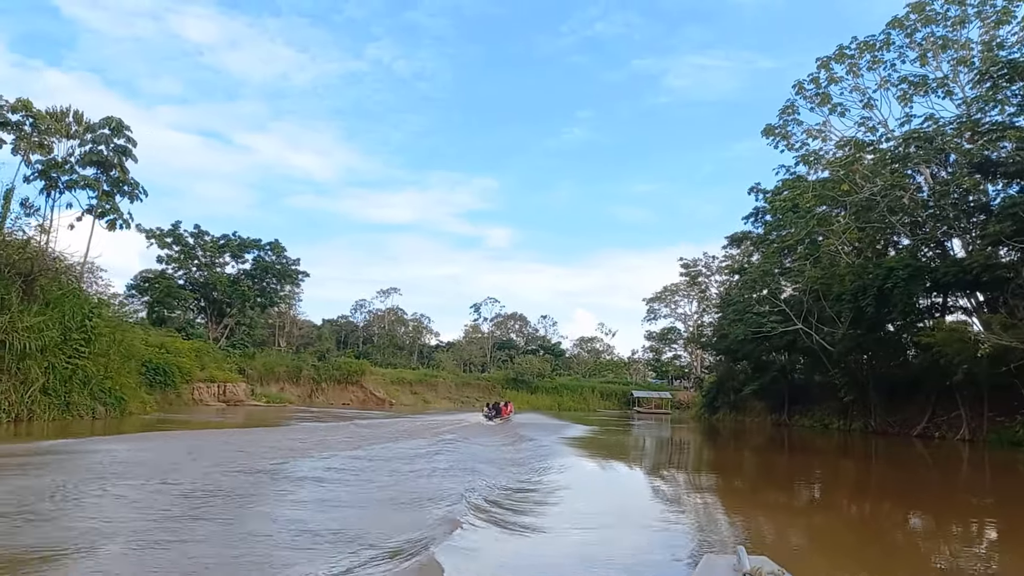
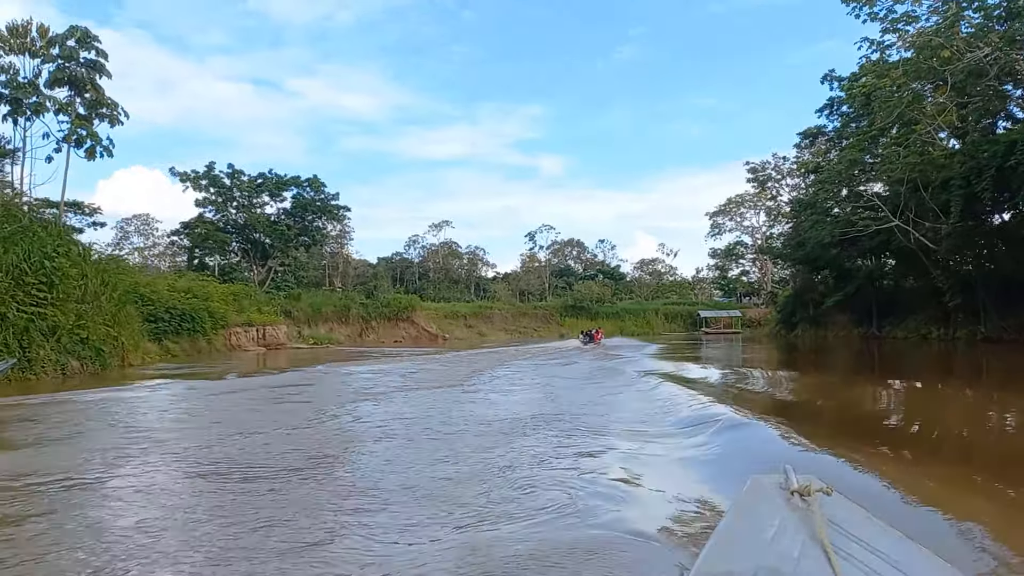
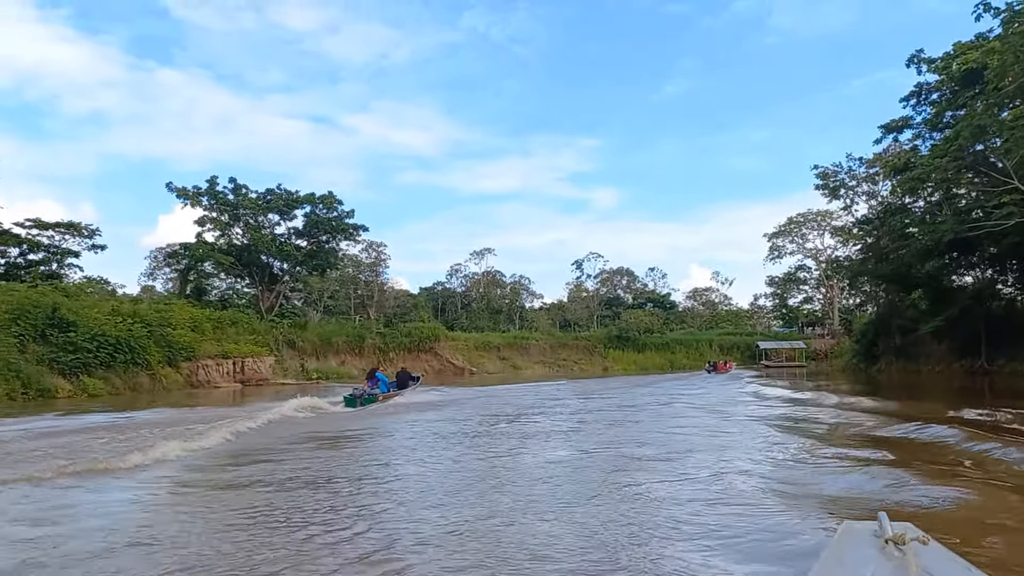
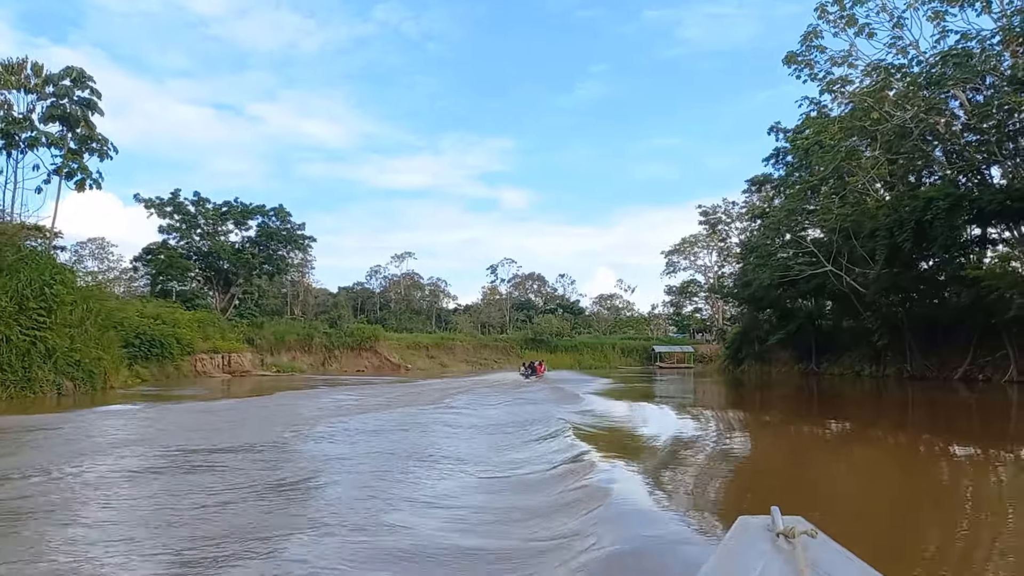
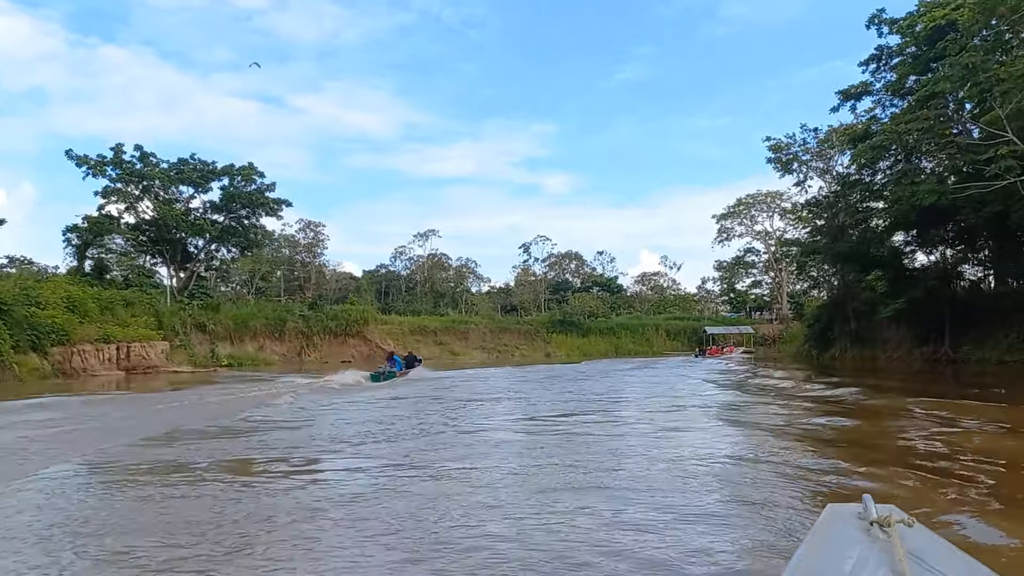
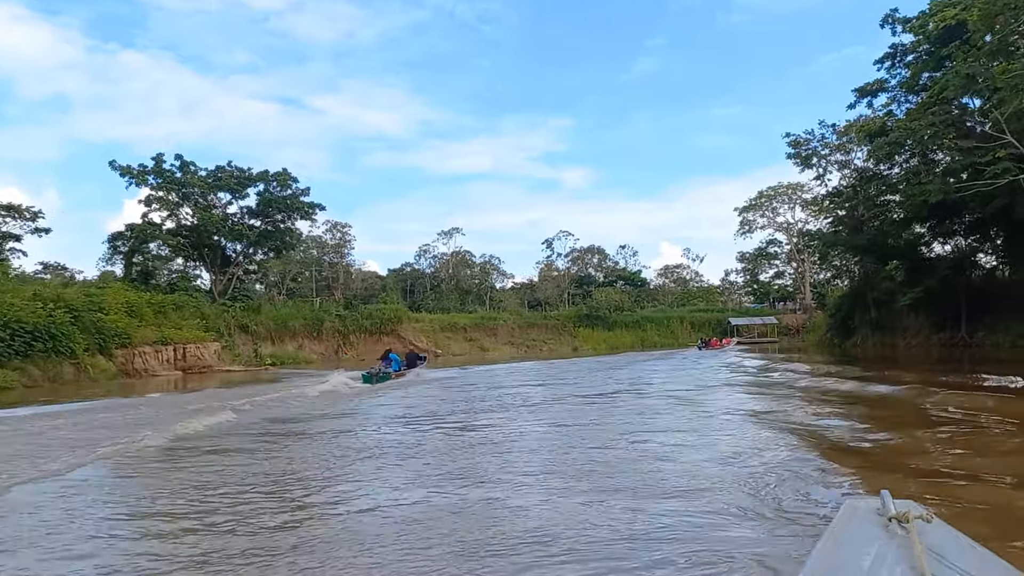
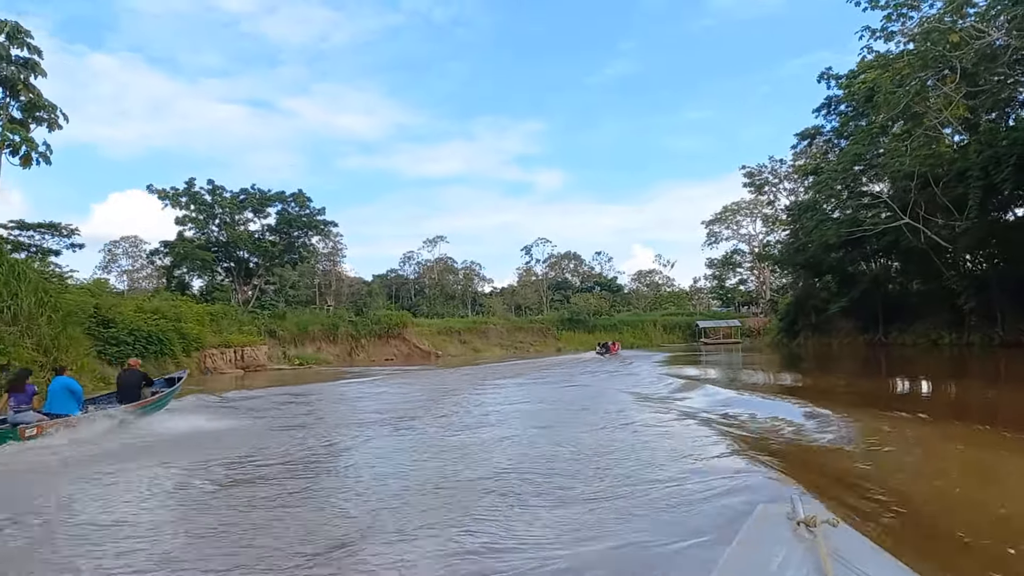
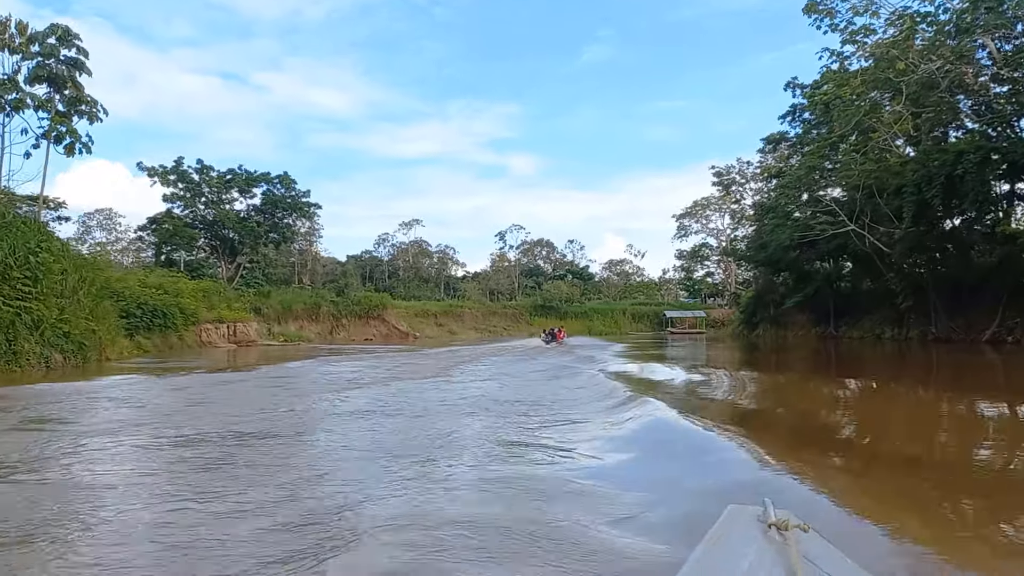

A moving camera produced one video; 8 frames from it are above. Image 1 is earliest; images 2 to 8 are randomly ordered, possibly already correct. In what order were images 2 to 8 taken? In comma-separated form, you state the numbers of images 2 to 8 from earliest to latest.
4, 8, 2, 7, 3, 6, 5
